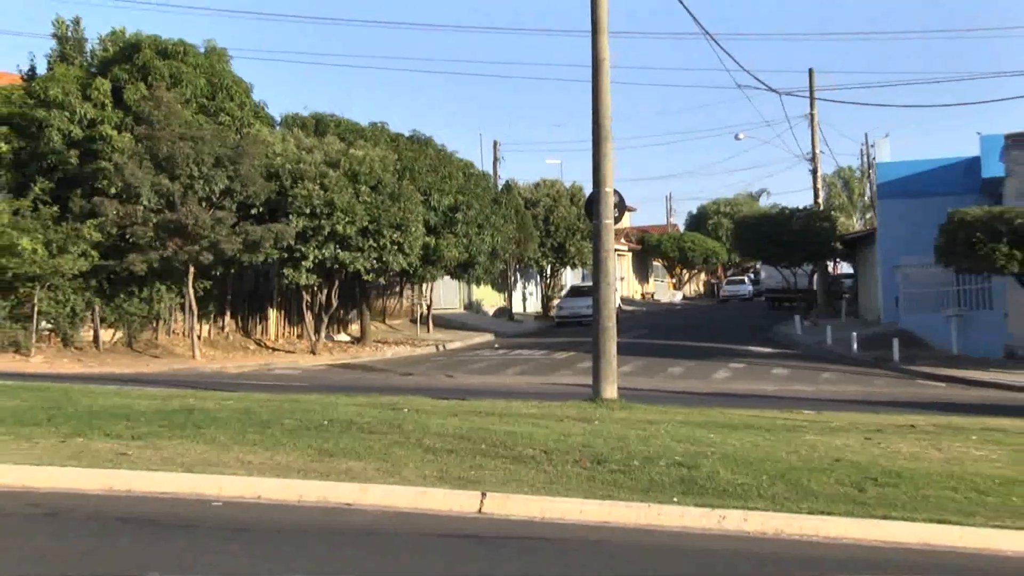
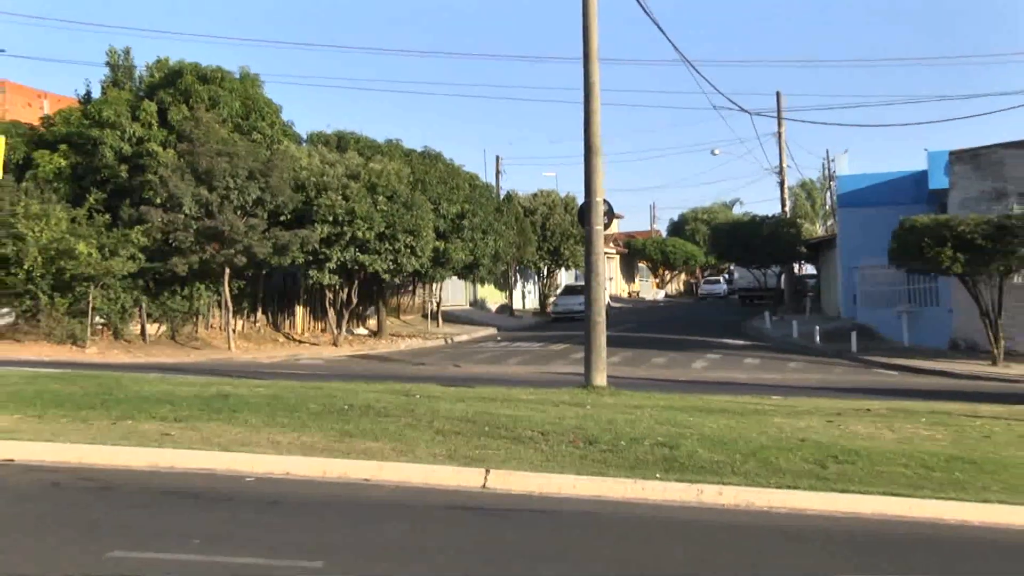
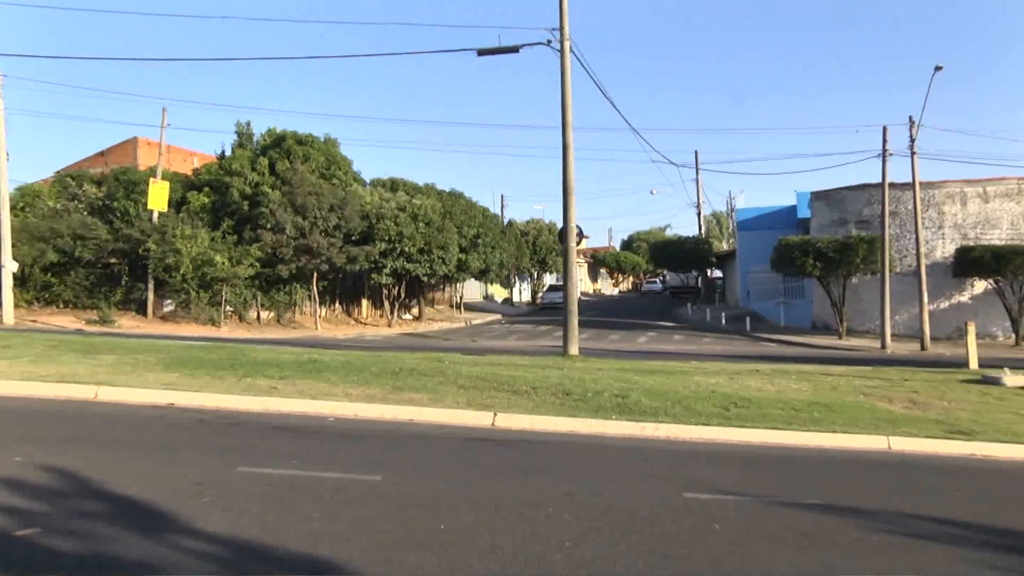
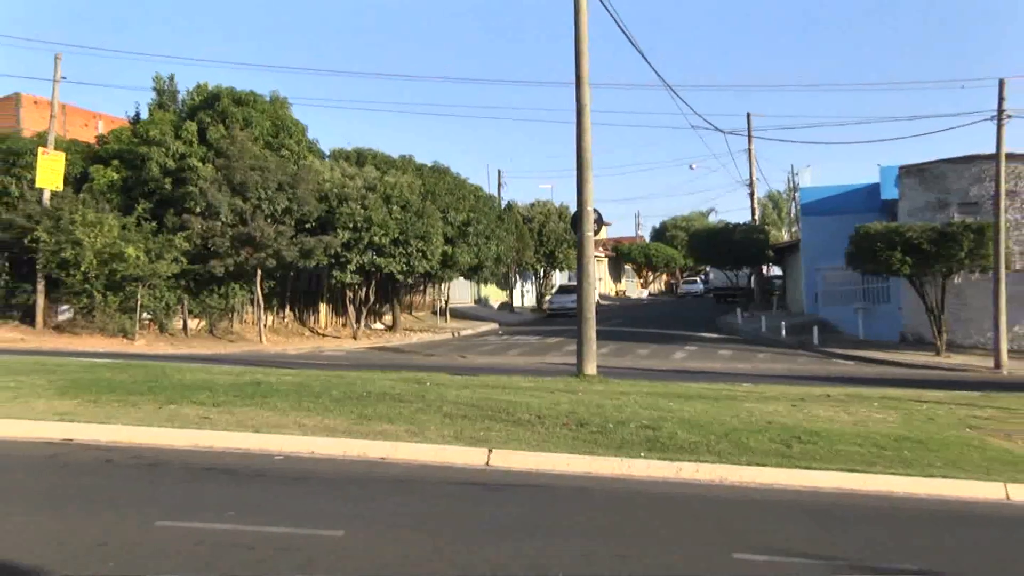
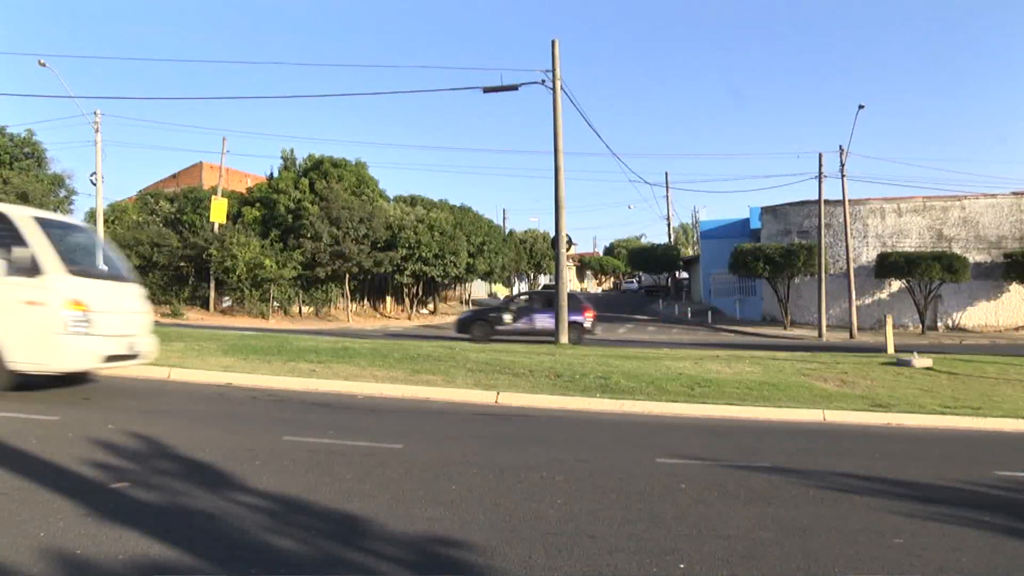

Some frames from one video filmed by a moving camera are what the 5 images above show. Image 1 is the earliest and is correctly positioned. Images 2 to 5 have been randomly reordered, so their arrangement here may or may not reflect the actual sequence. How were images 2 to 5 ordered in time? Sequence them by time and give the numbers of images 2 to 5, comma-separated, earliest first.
2, 4, 3, 5
